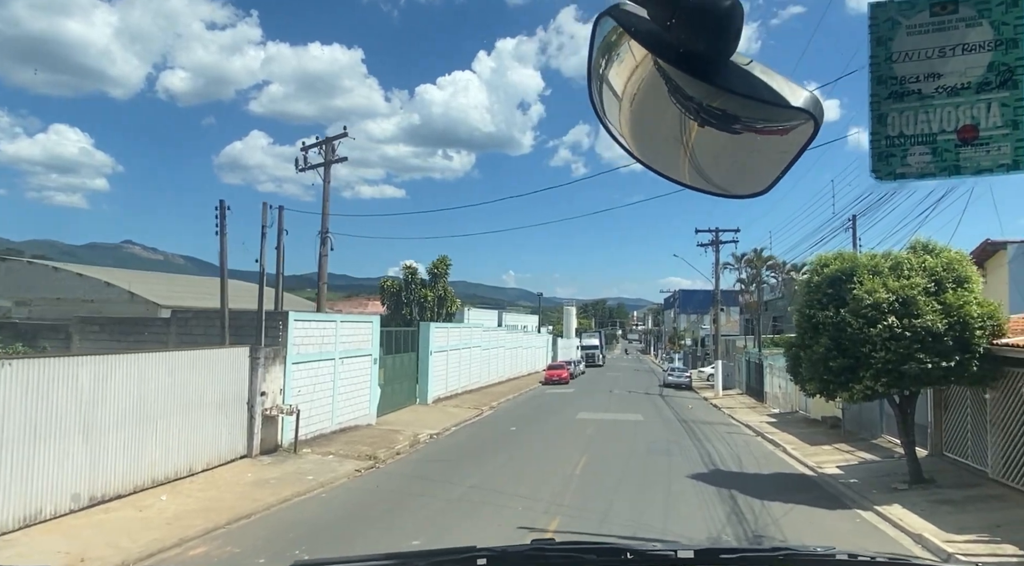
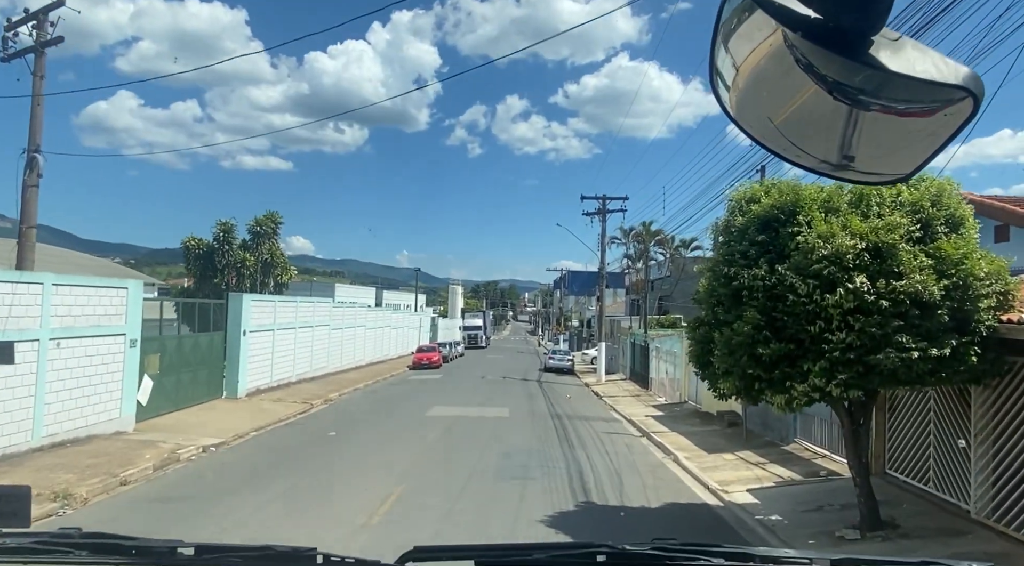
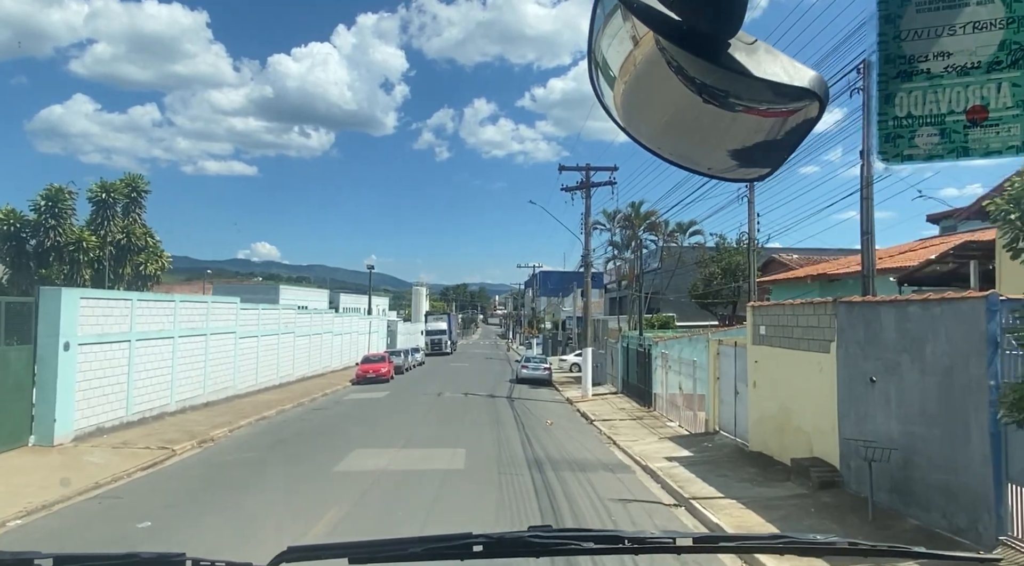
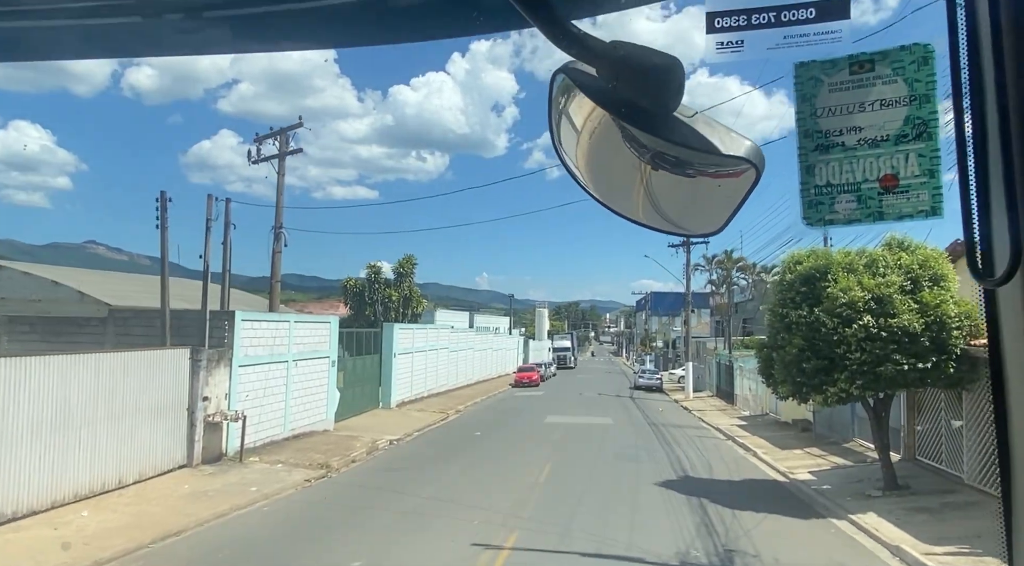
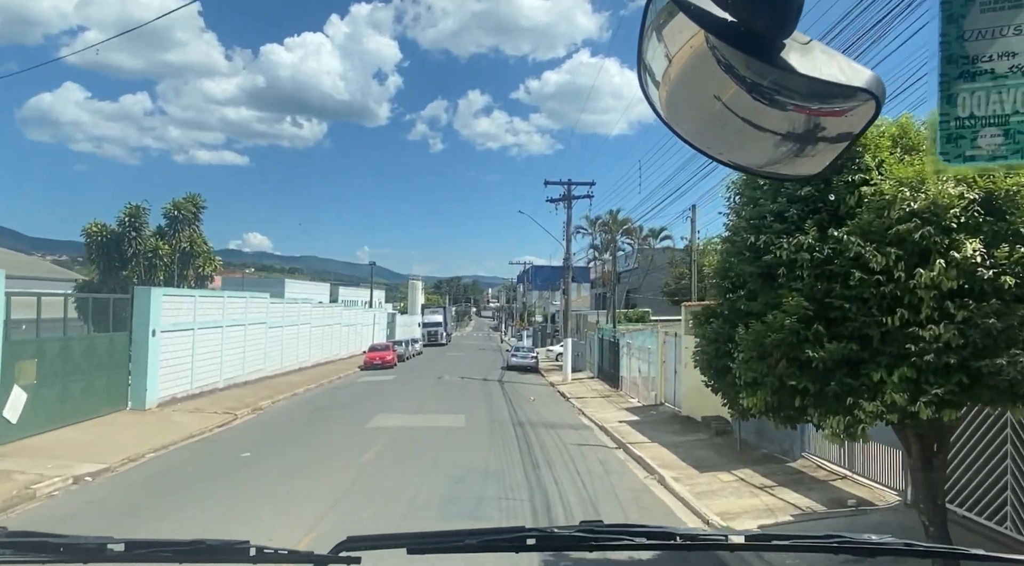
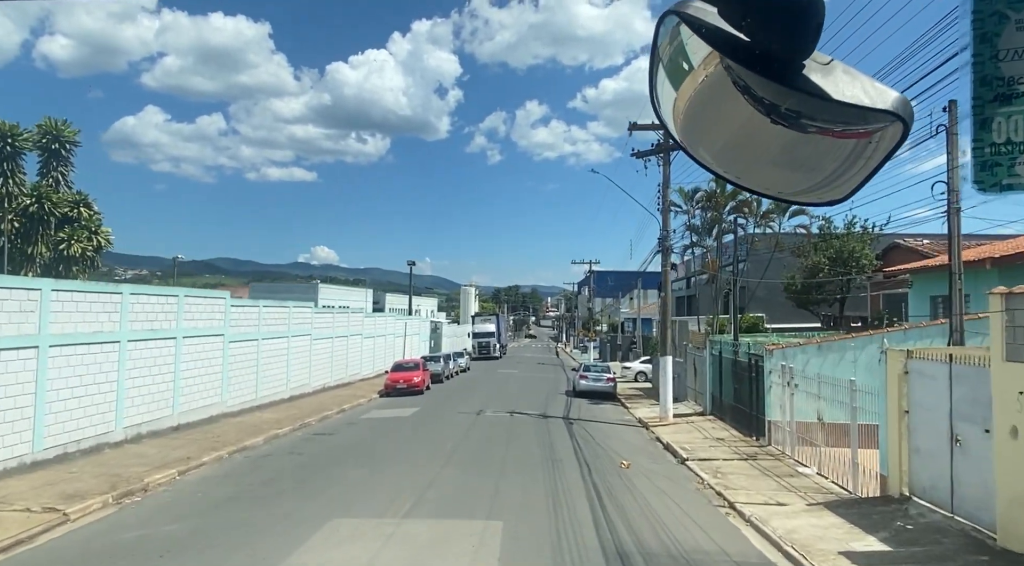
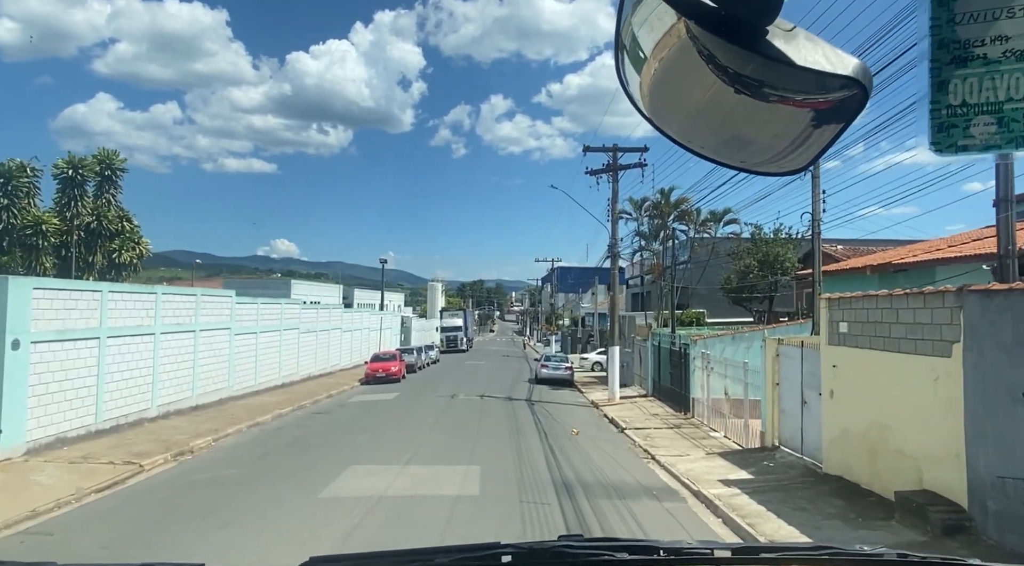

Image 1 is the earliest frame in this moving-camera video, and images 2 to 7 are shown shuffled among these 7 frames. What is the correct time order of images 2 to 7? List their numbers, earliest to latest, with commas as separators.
4, 2, 5, 3, 7, 6
